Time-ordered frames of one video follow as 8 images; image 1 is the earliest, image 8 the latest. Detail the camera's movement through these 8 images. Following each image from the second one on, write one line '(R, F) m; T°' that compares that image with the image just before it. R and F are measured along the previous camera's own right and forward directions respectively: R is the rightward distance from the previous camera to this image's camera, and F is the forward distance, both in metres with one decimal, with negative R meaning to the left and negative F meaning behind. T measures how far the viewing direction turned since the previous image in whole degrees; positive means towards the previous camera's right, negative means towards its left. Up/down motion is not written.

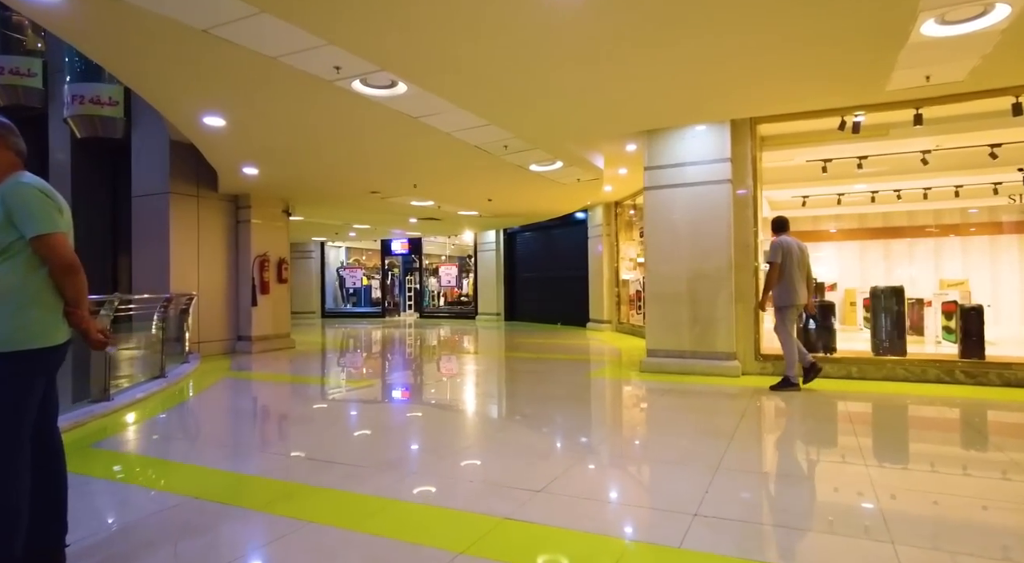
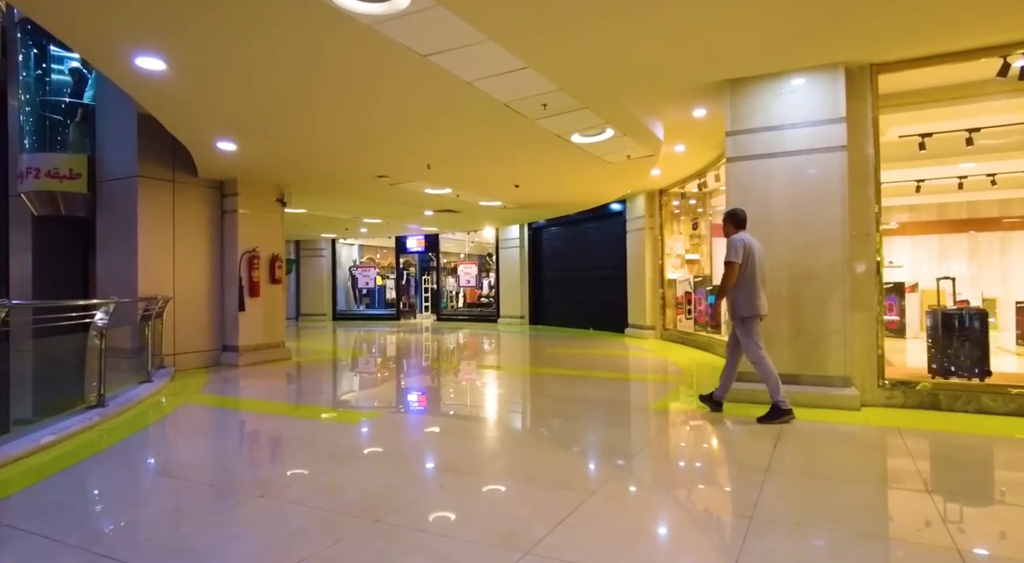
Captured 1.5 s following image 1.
(-0.2, +1.5) m; -2°
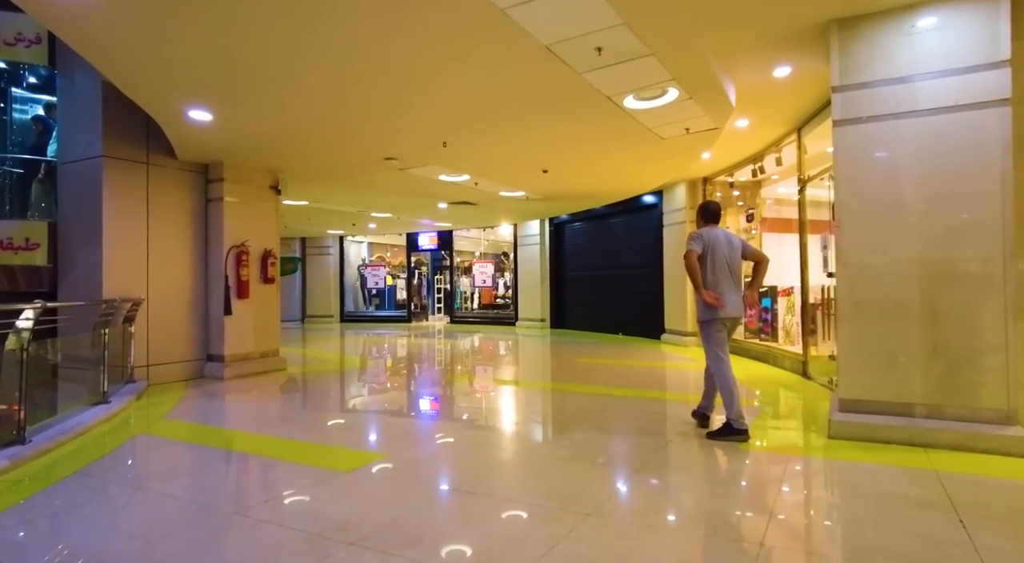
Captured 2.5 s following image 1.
(-0.2, +1.1) m; -1°
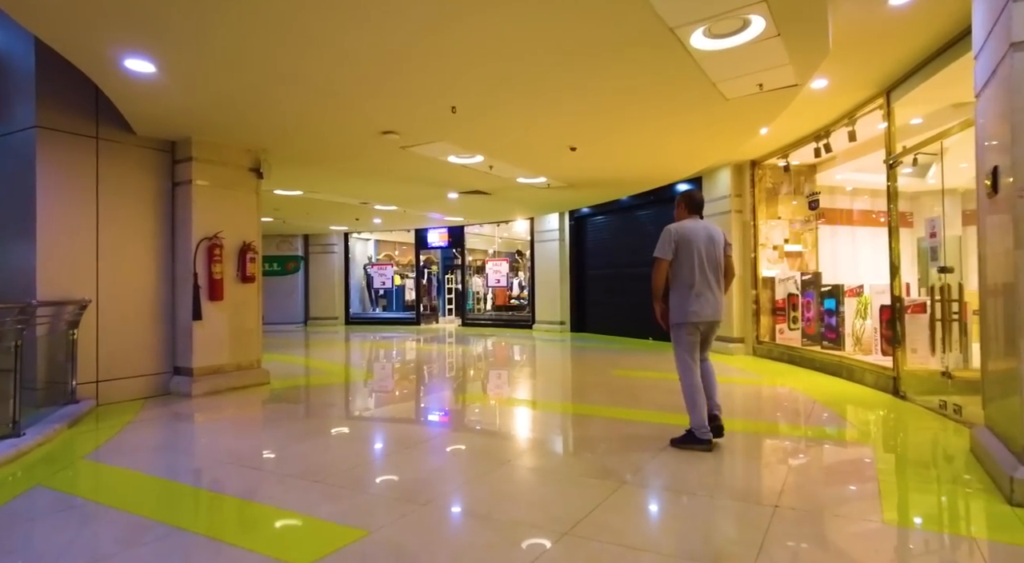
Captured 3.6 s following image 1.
(-0.1, +1.1) m; -1°
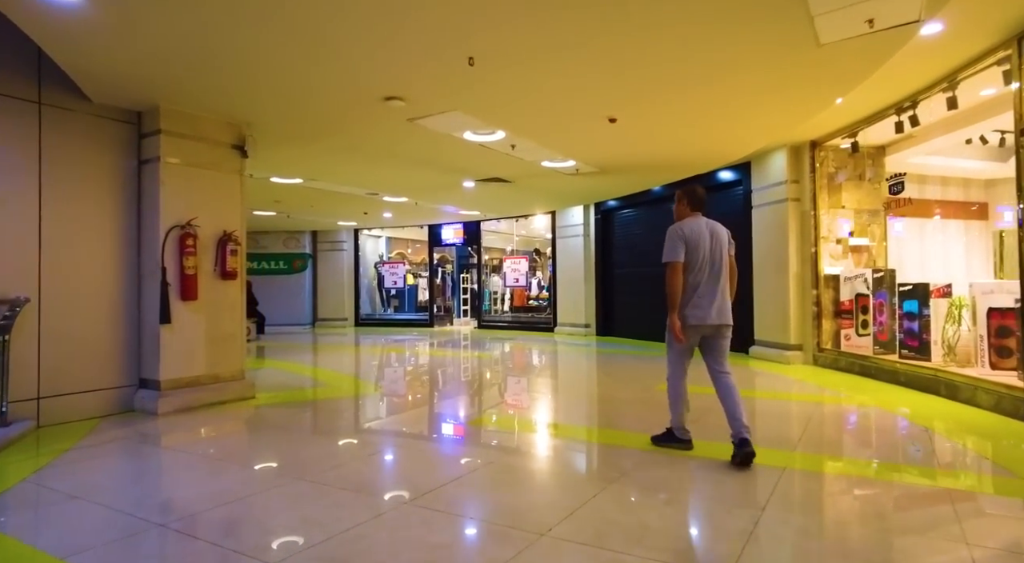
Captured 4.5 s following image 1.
(-0.1, +1.0) m; -1°
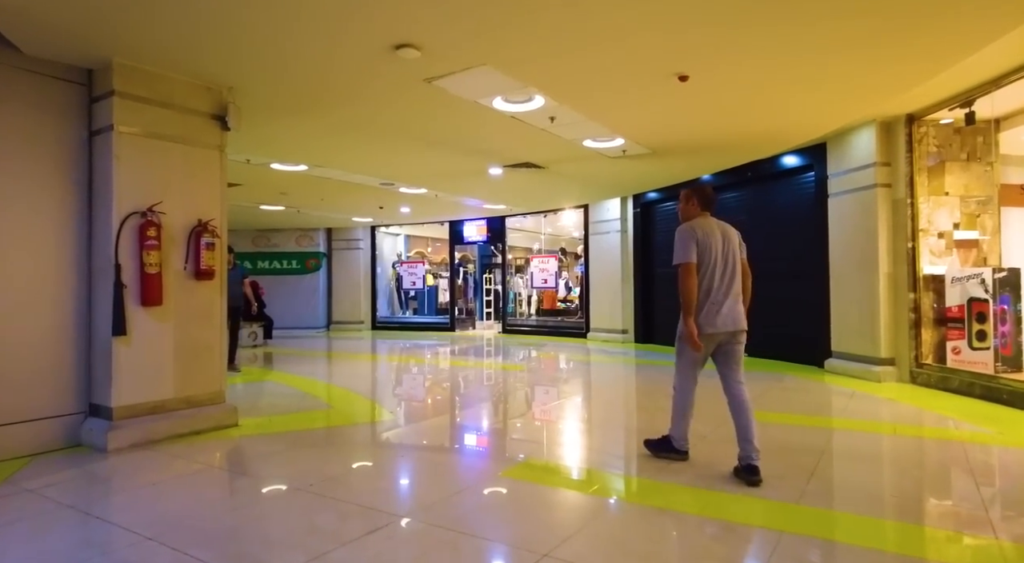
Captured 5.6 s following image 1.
(-0.2, +1.1) m; -2°
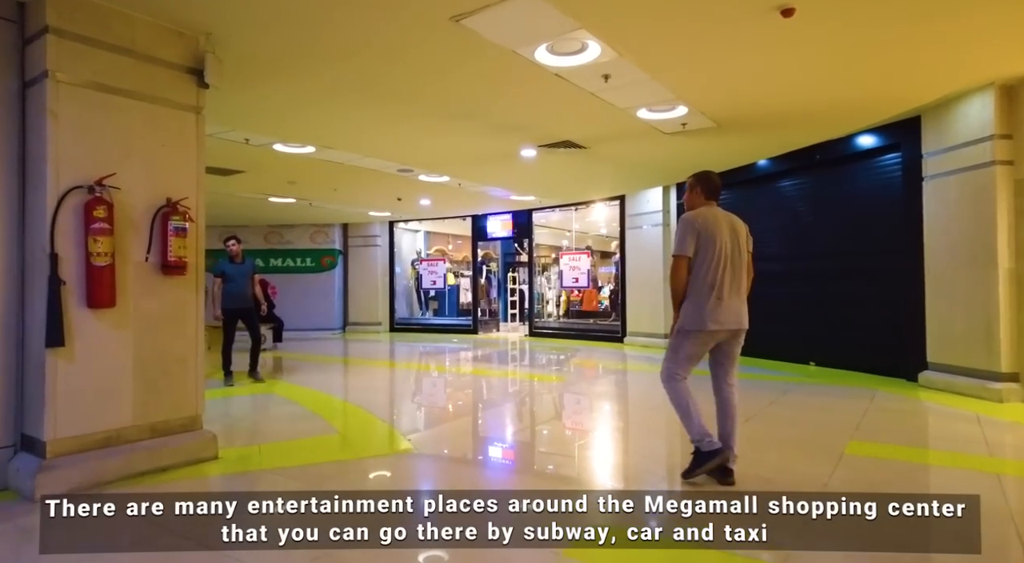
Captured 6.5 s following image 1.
(-0.2, +1.0) m; -2°
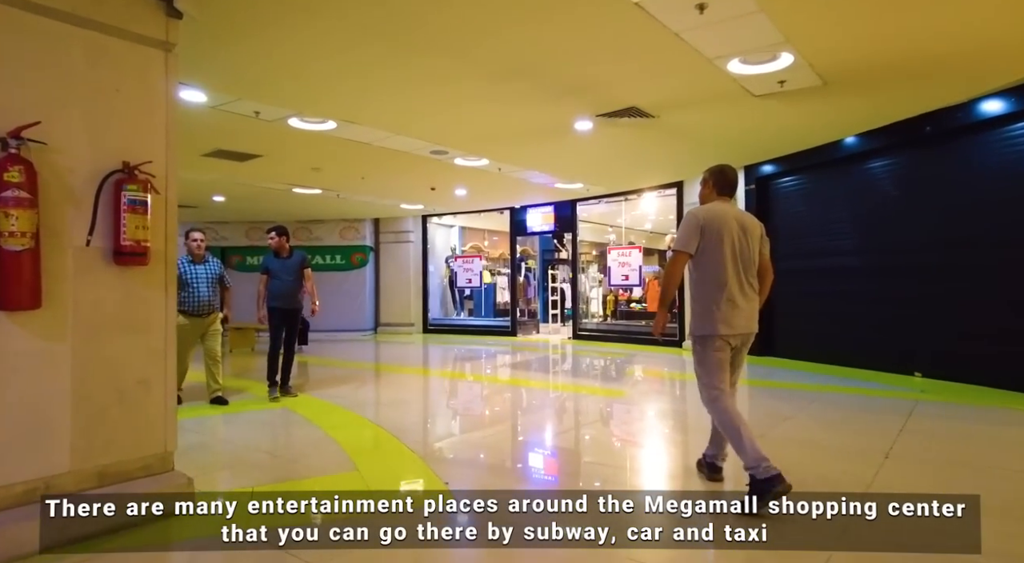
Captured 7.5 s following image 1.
(-0.2, +1.0) m; -3°
